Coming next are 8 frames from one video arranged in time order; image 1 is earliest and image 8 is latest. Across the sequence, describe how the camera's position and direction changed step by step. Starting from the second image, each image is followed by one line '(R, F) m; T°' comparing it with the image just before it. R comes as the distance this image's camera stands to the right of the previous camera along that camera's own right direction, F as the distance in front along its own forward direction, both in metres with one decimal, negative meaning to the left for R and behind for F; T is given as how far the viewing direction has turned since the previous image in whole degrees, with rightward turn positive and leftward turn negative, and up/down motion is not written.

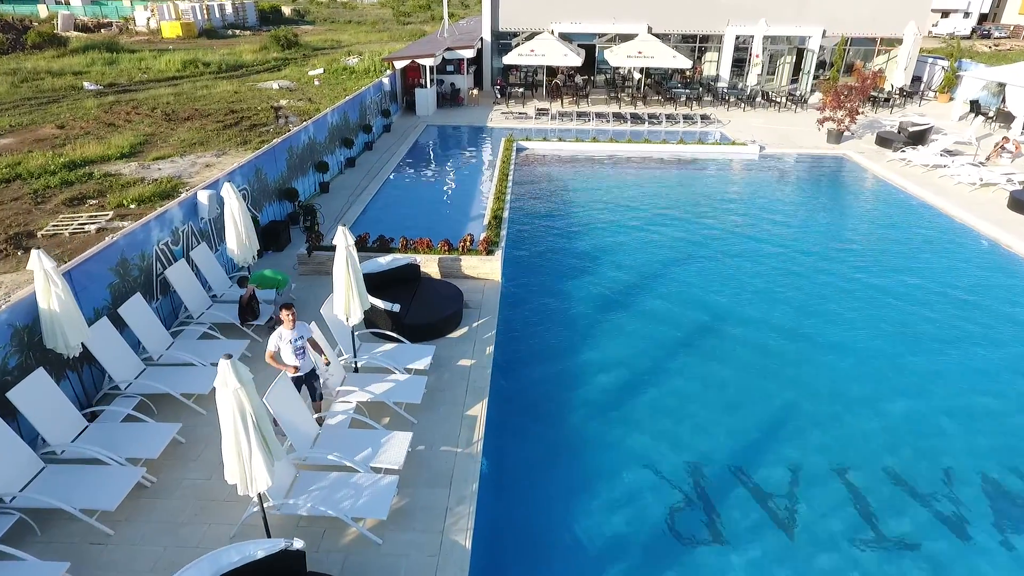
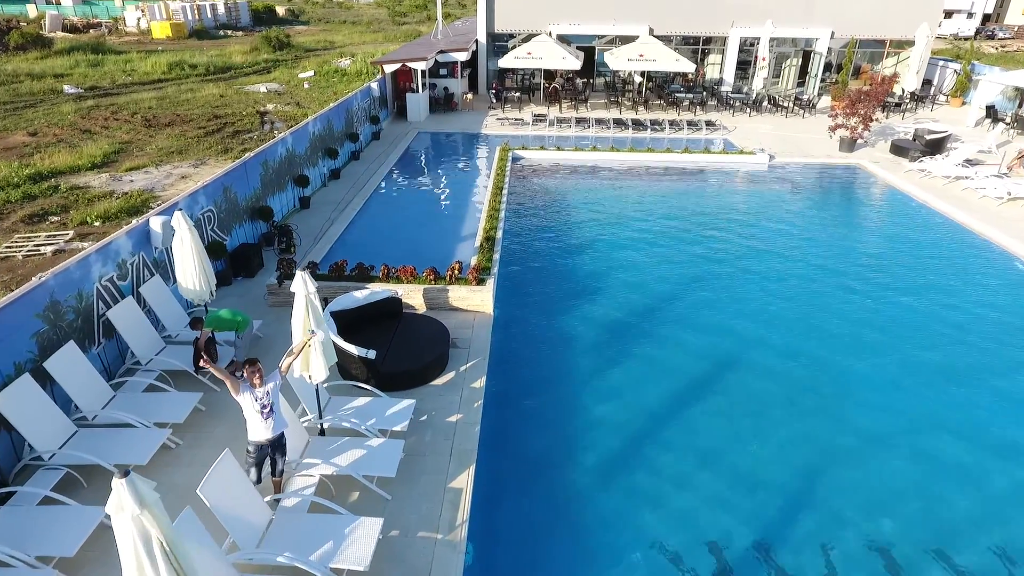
(+0.1, +1.1) m; 0°
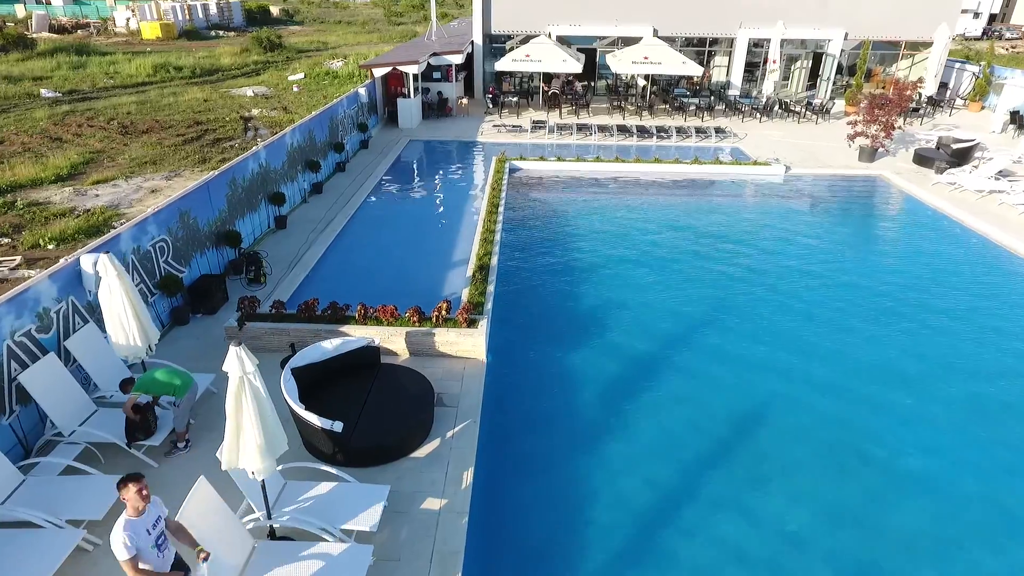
(0.0, +1.3) m; 0°
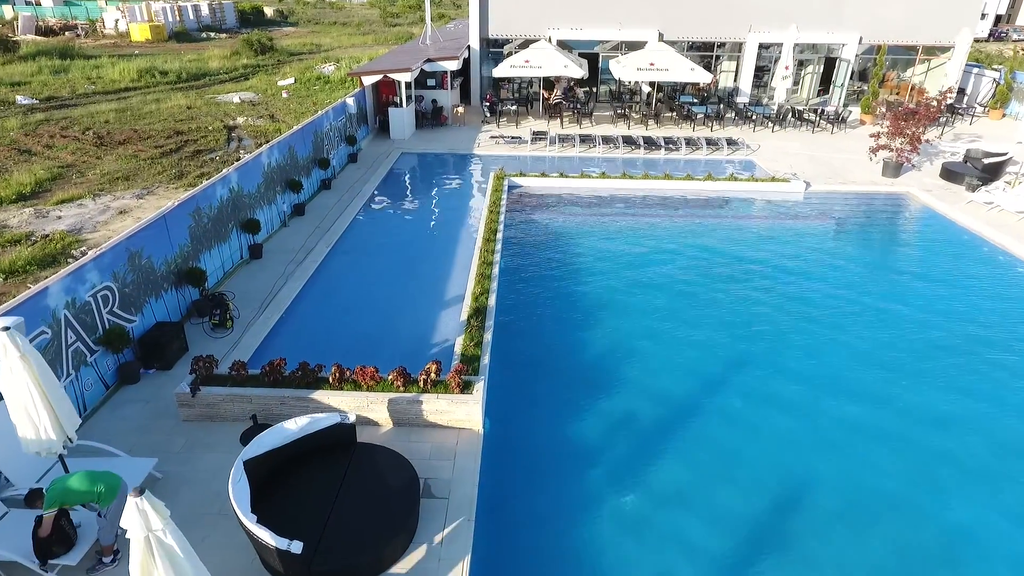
(0.0, +1.3) m; 0°
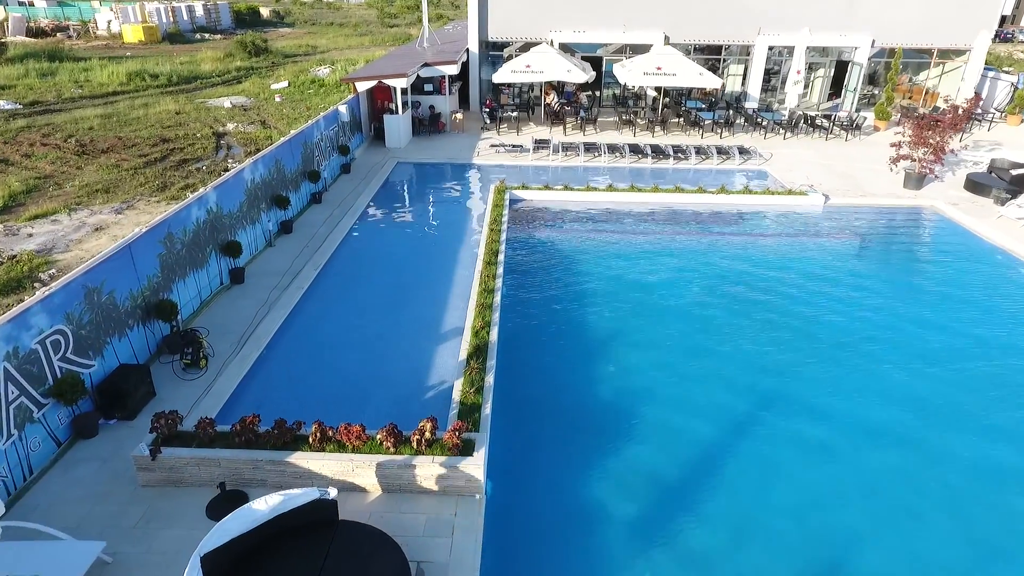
(-0.1, +0.9) m; 0°
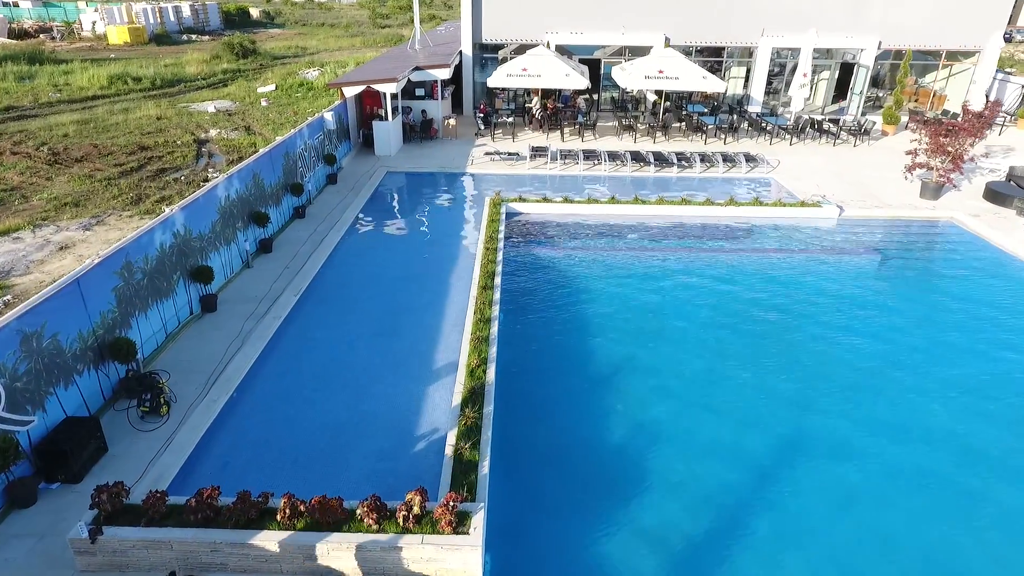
(-0.1, +0.9) m; +1°
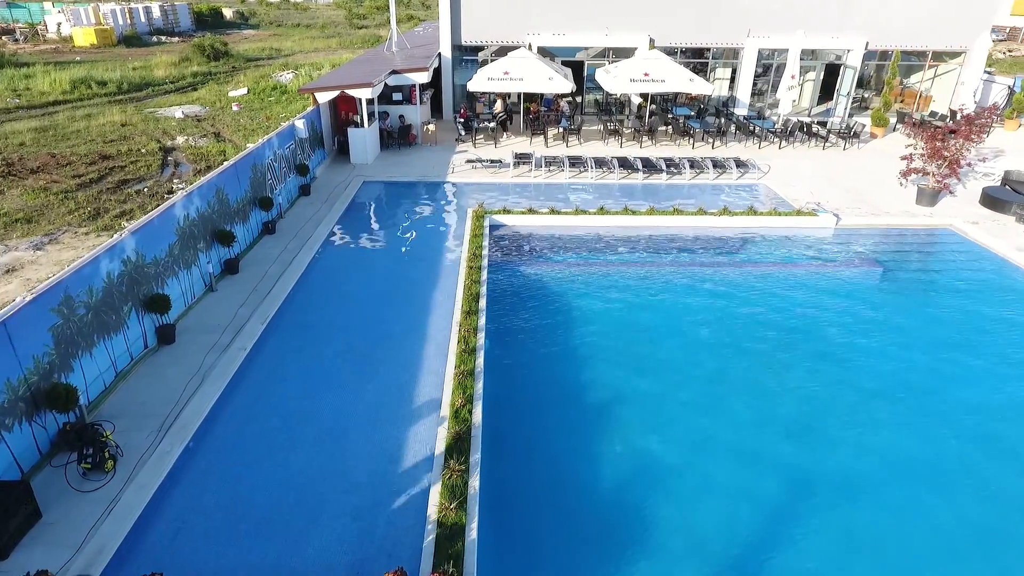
(-0.1, +0.8) m; +2°
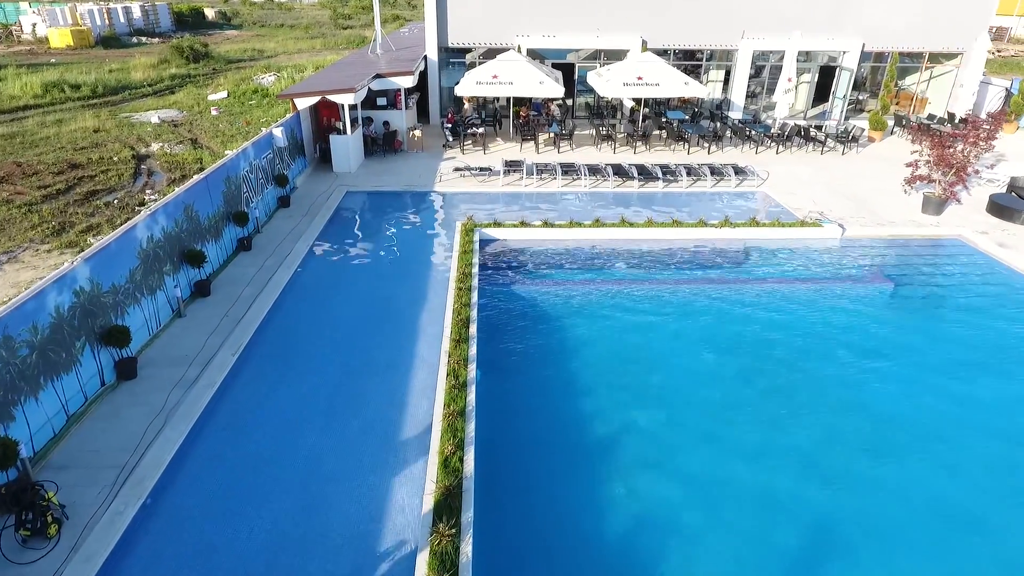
(-0.1, +0.7) m; +1°
